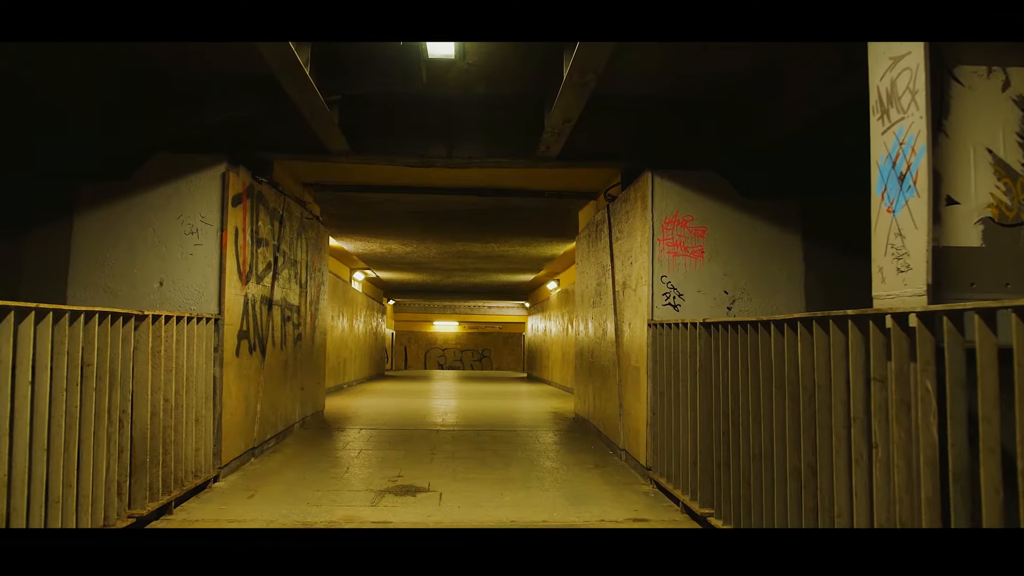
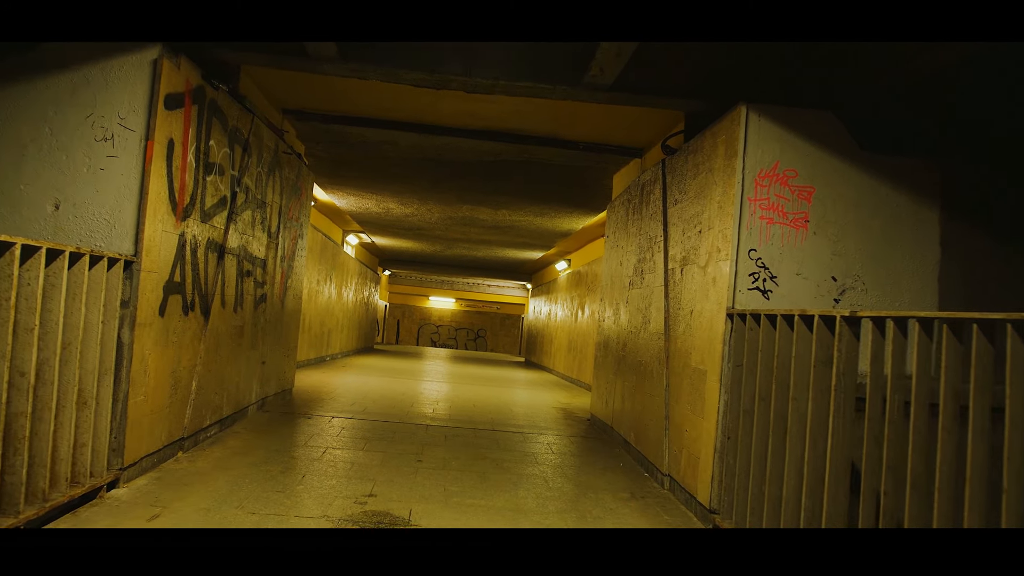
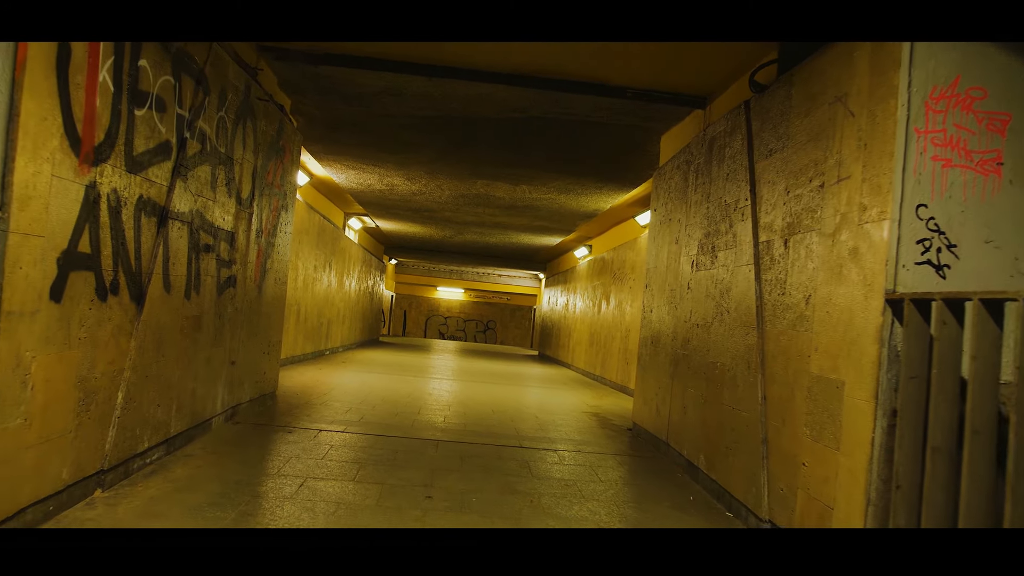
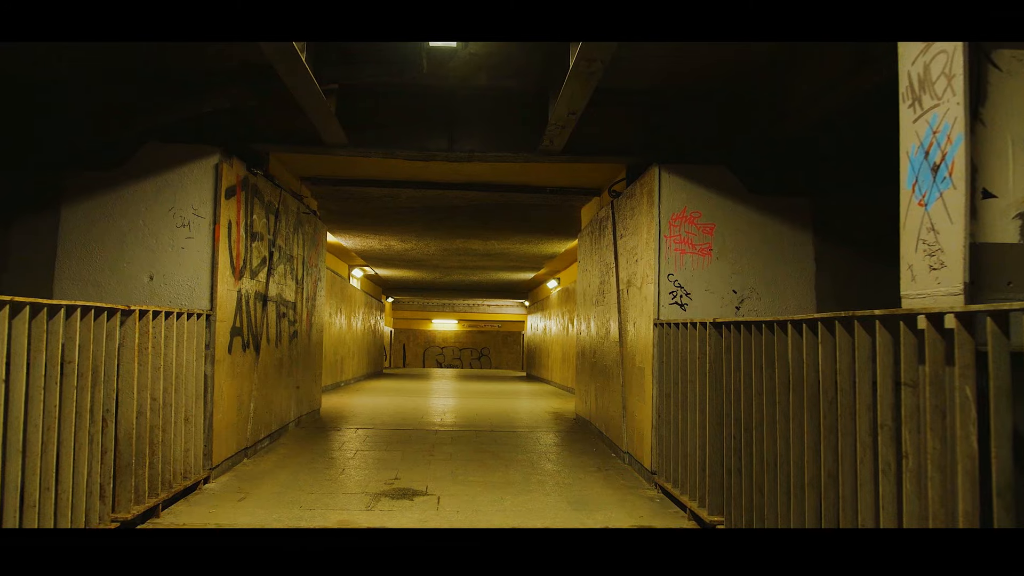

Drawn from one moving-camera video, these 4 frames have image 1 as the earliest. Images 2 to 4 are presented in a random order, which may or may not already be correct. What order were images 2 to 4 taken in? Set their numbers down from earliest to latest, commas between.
4, 2, 3
